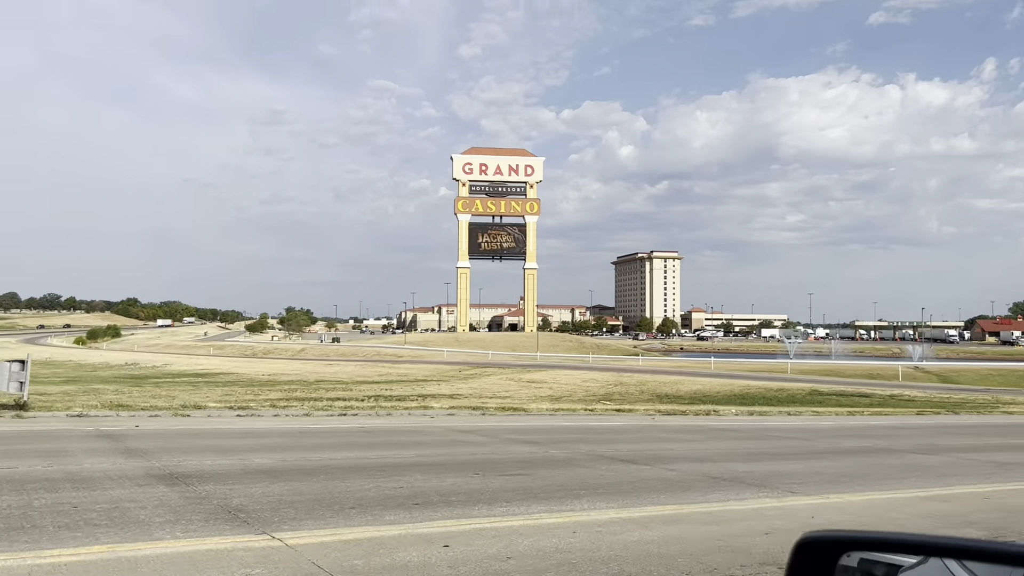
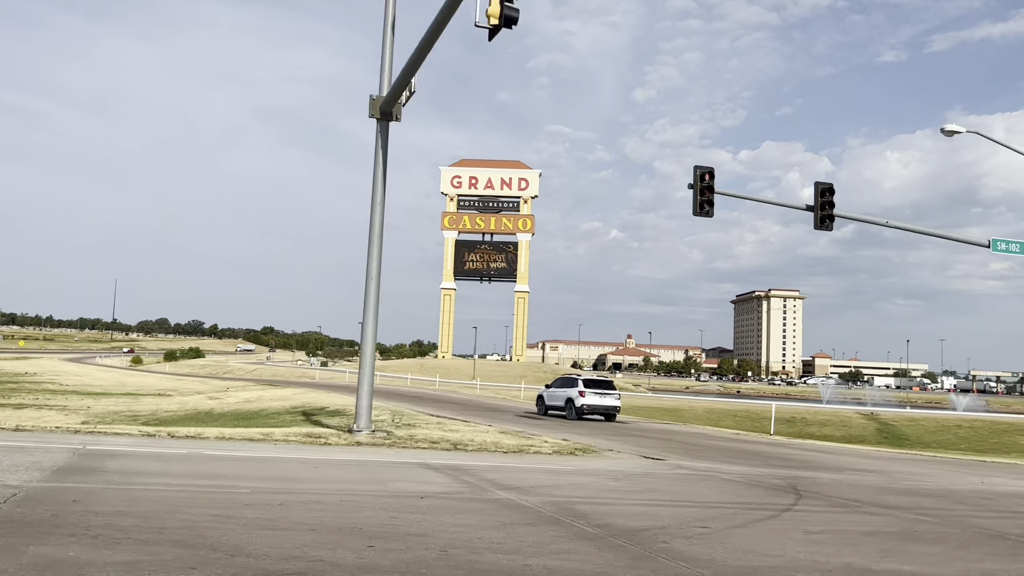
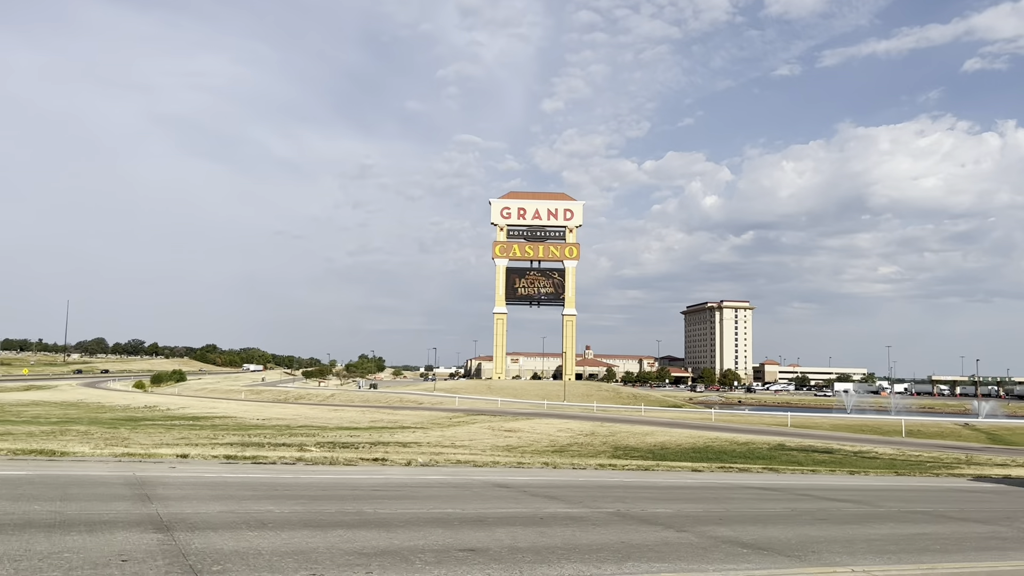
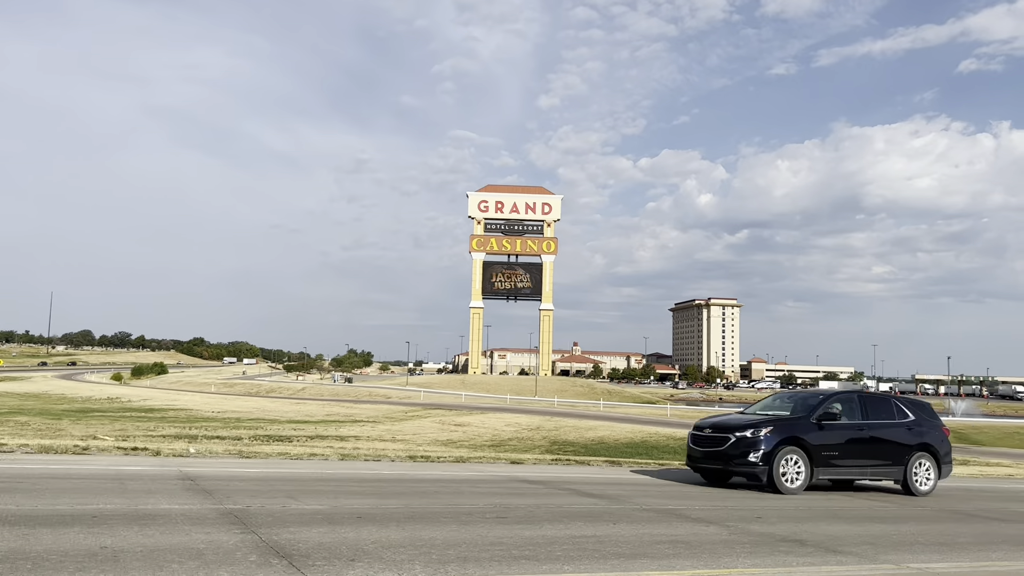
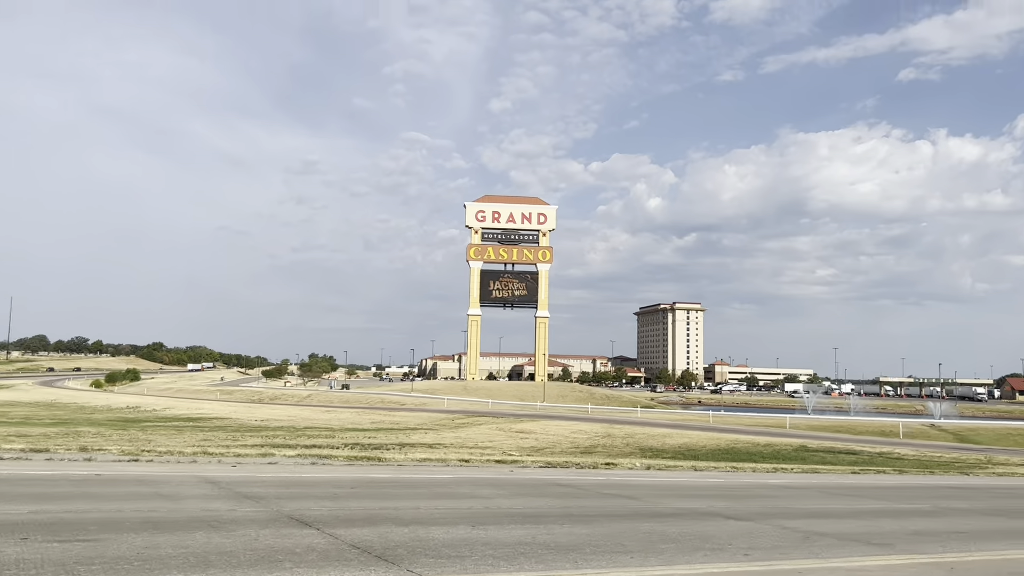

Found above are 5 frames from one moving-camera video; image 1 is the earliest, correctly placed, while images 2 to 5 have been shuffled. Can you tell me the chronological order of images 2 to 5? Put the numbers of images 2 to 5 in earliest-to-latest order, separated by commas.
5, 3, 4, 2
